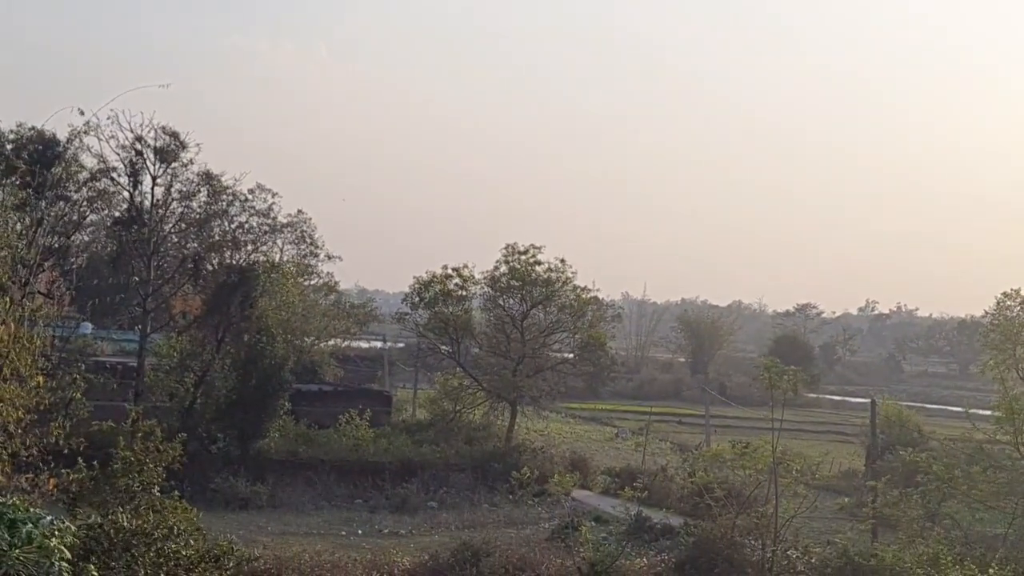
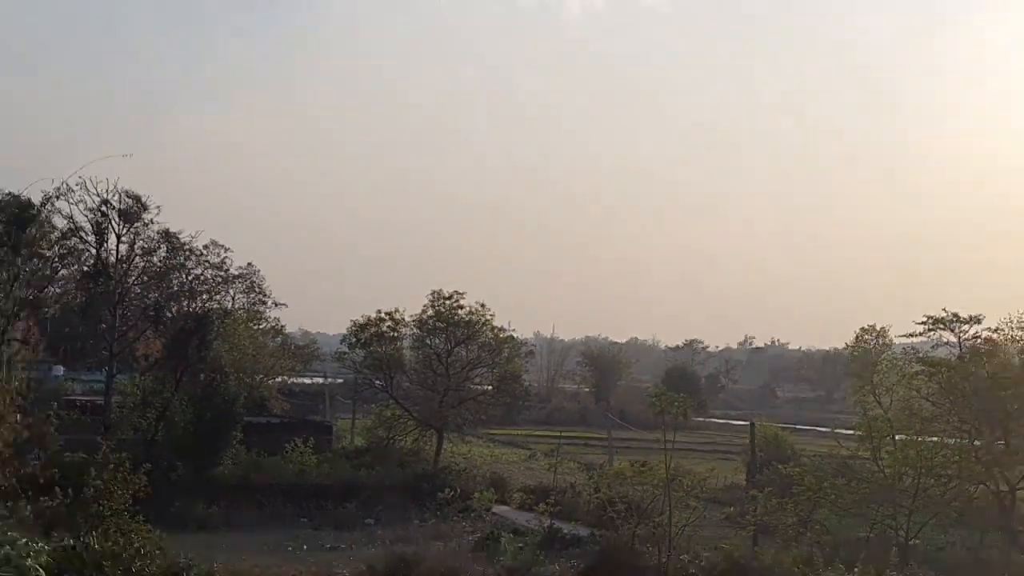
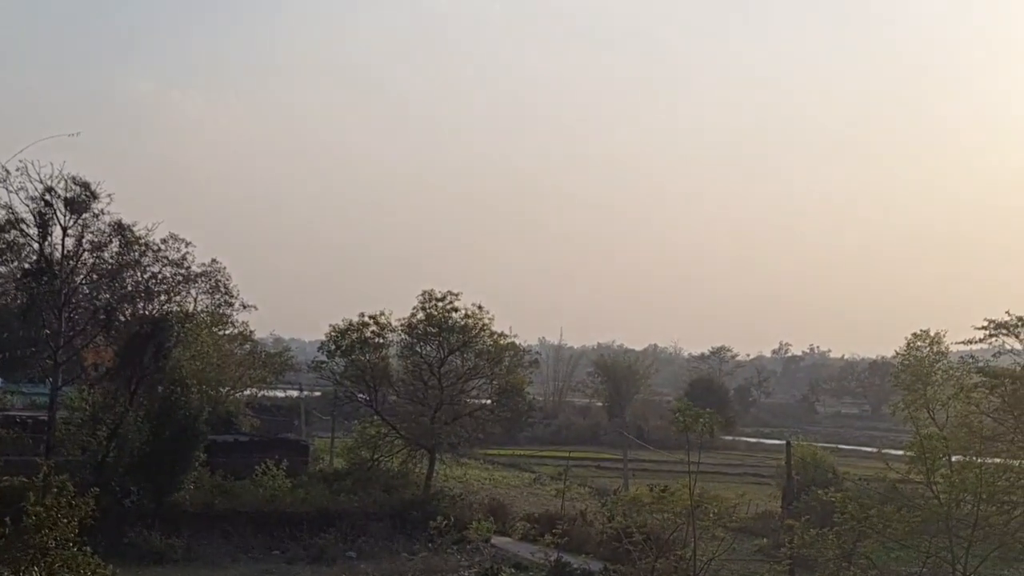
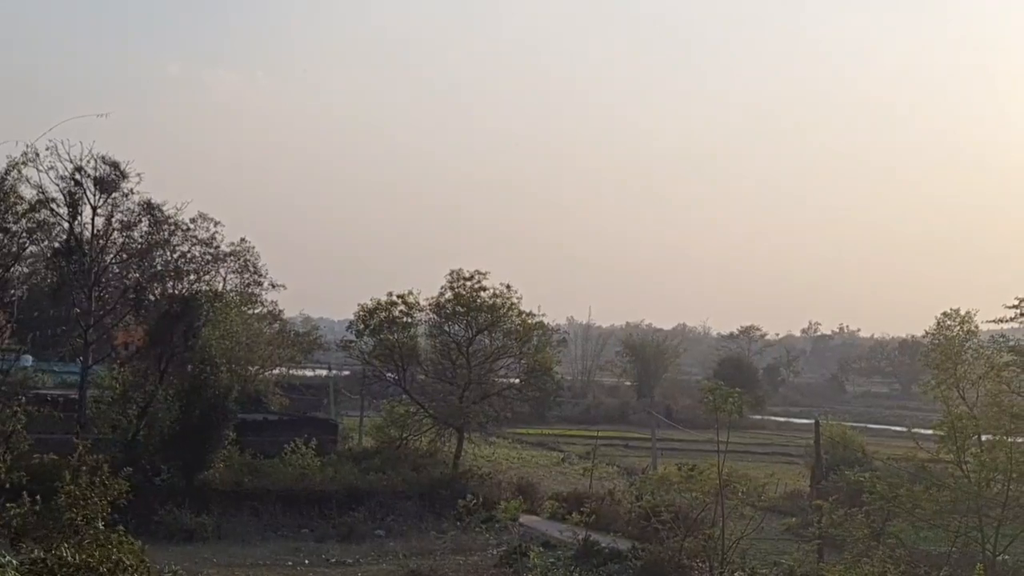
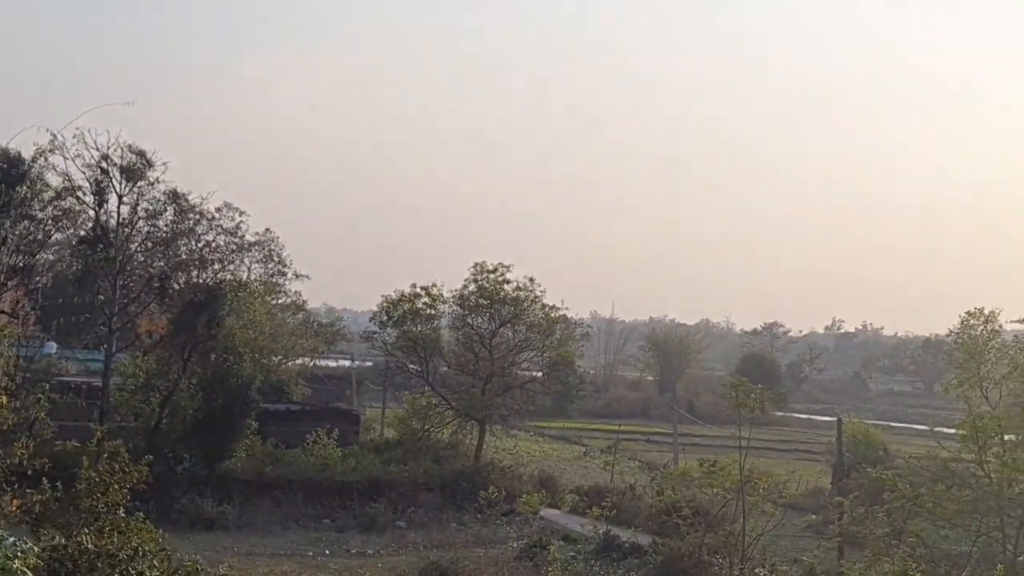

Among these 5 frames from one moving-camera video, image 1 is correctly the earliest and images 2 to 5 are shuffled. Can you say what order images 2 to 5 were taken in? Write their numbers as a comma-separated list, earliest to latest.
5, 4, 3, 2
